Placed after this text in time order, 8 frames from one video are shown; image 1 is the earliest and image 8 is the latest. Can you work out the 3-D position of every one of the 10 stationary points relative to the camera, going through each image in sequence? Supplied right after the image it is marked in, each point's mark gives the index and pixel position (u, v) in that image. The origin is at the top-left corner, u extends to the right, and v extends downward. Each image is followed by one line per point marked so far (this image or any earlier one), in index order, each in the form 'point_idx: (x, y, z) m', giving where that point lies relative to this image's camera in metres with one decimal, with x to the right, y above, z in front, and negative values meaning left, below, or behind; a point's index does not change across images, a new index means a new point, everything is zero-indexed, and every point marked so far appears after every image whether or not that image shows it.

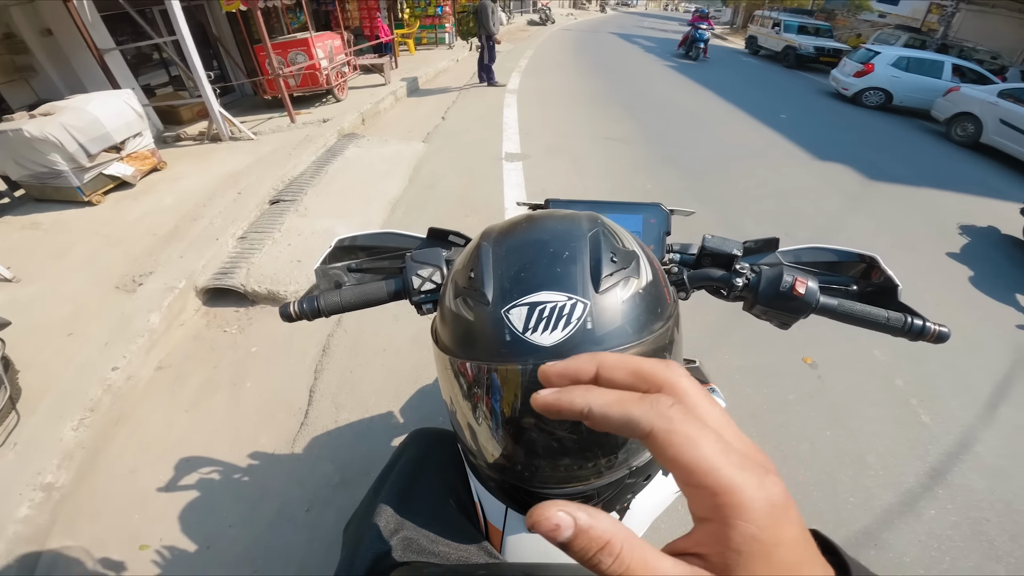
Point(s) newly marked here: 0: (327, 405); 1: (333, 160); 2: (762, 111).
0: (-1.1, -0.7, +3.0) m
1: (-1.9, +1.3, +5.2) m
2: (+4.3, +3.1, +8.5) m
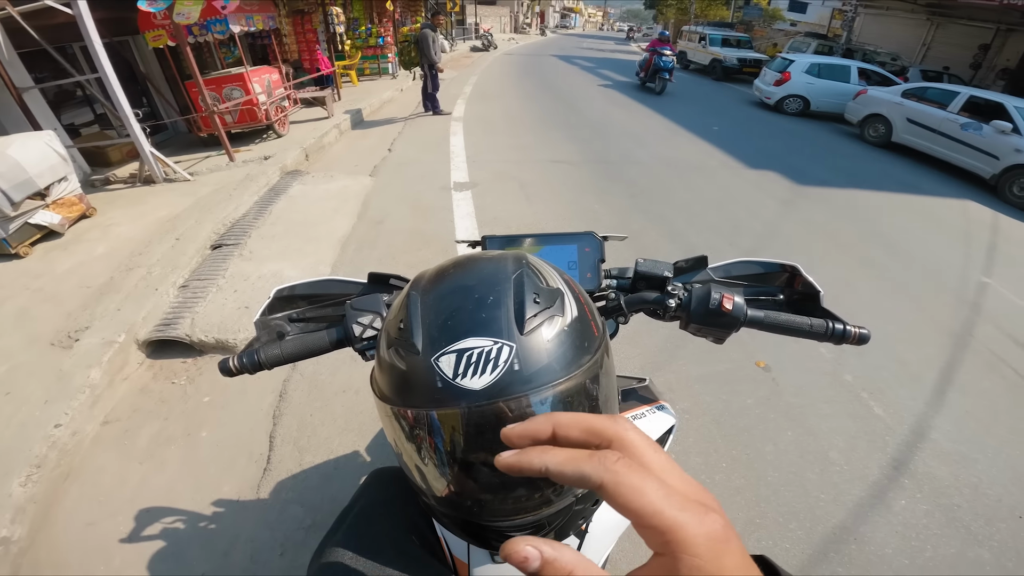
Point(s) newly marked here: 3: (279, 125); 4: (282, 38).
0: (-1.3, -1.0, +2.9) m
1: (-2.4, +0.9, +5.1) m
2: (+3.4, +3.0, +8.9) m
3: (-3.6, +2.5, +7.5) m
4: (-5.3, +5.6, +11.0) m
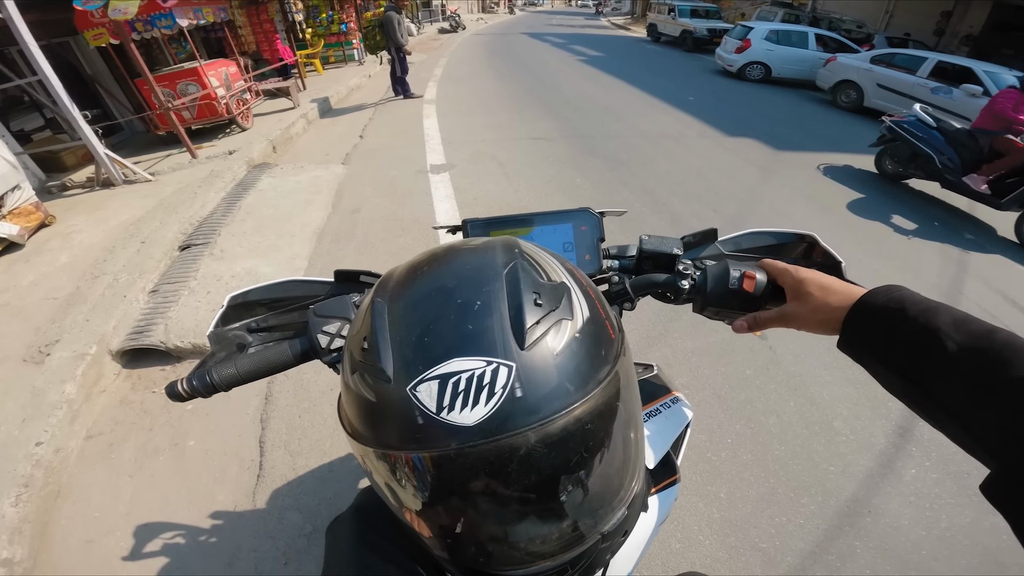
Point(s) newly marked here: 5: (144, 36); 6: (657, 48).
0: (-1.3, -1.0, +2.8) m
1: (-2.7, +0.9, +4.9) m
2: (+2.9, +3.5, +8.8) m
3: (-4.0, +2.5, +7.2) m
4: (-5.9, +5.6, +10.5) m
5: (-5.2, +3.5, +6.7) m
6: (+4.7, +7.7, +15.7) m
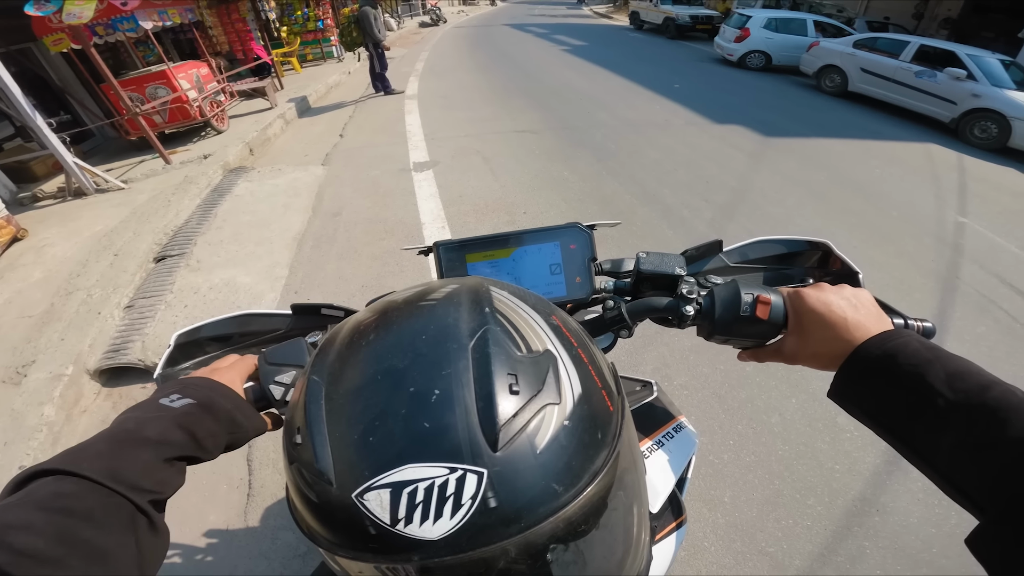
0: (-1.3, -1.0, +2.7) m
1: (-2.8, +0.8, +4.8) m
2: (+2.6, +3.6, +8.7) m
3: (-4.2, +2.4, +7.0) m
4: (-6.3, +5.5, +10.3) m
5: (-5.4, +3.3, +6.5) m
6: (+4.1, +8.0, +15.6) m
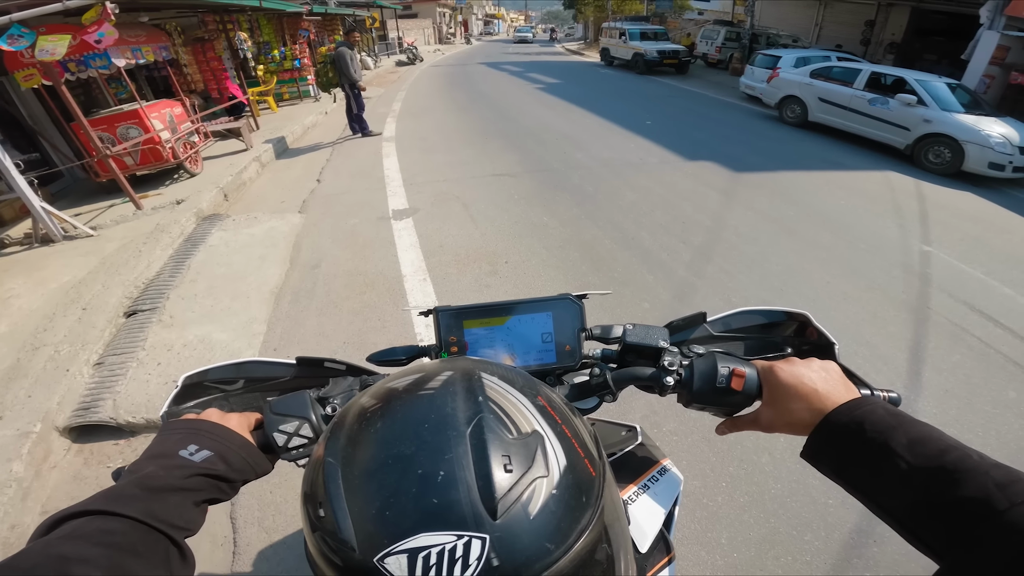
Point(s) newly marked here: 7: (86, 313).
0: (-1.4, -1.3, +2.6) m
1: (-3.0, +0.4, +4.7) m
2: (+2.2, +3.1, +9.0) m
3: (-4.6, +1.8, +6.9) m
4: (-6.9, +4.6, +10.3) m
5: (-5.7, +2.7, +6.4) m
6: (+3.3, +7.2, +16.1) m
7: (-3.3, -0.2, +3.7) m
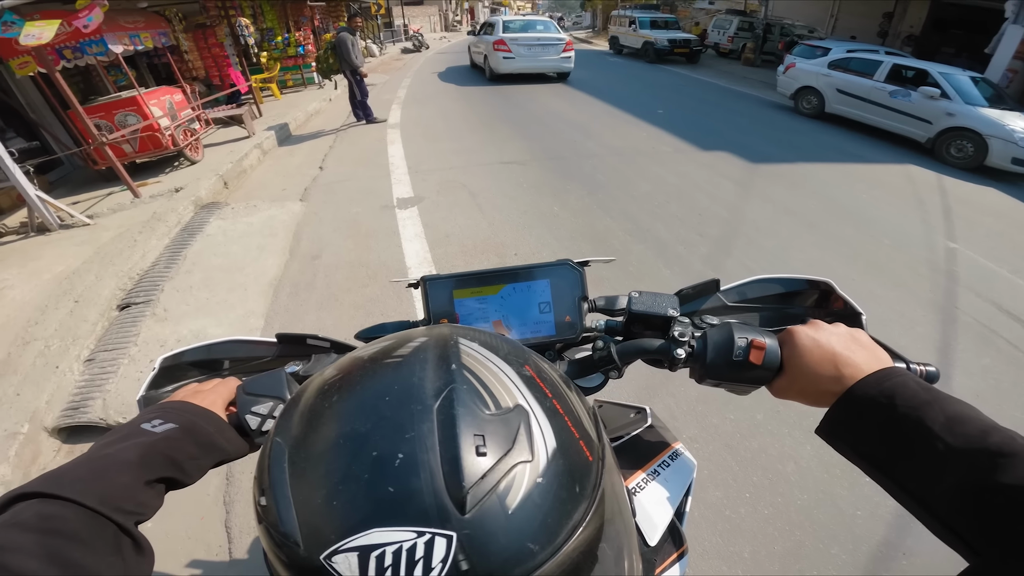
0: (-1.4, -1.3, +2.5) m
1: (-2.9, +0.5, +4.5) m
2: (+2.3, +3.2, +8.8) m
3: (-4.4, +1.9, +6.8) m
4: (-6.7, +4.8, +10.1) m
5: (-5.6, +2.9, +6.3) m
6: (+3.5, +7.4, +15.8) m
7: (-3.2, -0.1, +3.6) m
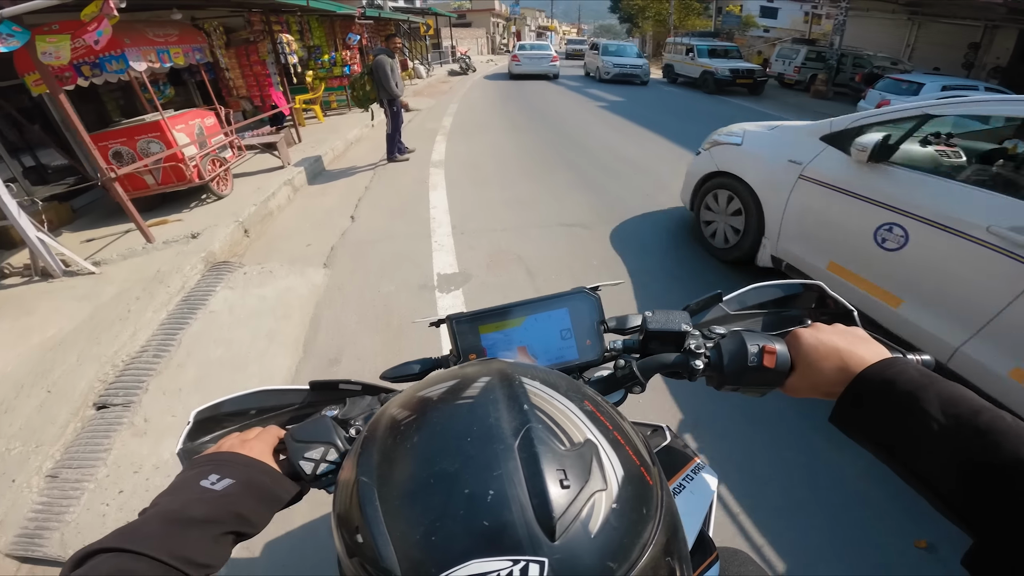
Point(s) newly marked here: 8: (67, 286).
0: (-1.1, -1.7, +1.8) m
1: (-2.4, 0.0, +4.1) m
2: (+3.1, +2.4, +8.0) m
3: (-3.8, +1.5, +6.4) m
4: (-5.7, +4.4, +10.0) m
5: (-4.9, +2.5, +6.0) m
6: (+5.0, +6.2, +15.1) m
7: (-2.8, -0.5, +3.1) m
8: (-4.0, +0.1, +4.5) m
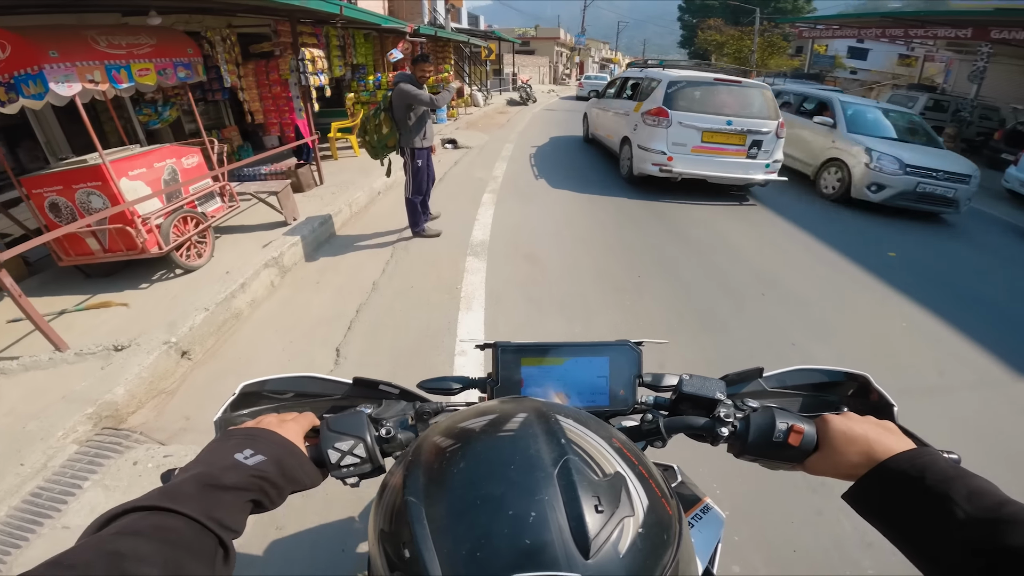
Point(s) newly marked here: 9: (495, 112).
0: (-1.1, -2.5, +0.4) m
1: (-2.1, -0.7, +2.8) m
2: (+4.0, +1.0, +6.4) m
3: (-3.1, +0.7, +5.3) m
4: (-4.4, +3.6, +9.2) m
5: (-4.2, +1.8, +5.1) m
6: (+6.8, +4.3, +13.4) m
7: (-2.6, -1.2, +1.9) m
8: (-3.5, -0.5, +3.4) m
9: (-0.7, +6.8, +18.4) m
